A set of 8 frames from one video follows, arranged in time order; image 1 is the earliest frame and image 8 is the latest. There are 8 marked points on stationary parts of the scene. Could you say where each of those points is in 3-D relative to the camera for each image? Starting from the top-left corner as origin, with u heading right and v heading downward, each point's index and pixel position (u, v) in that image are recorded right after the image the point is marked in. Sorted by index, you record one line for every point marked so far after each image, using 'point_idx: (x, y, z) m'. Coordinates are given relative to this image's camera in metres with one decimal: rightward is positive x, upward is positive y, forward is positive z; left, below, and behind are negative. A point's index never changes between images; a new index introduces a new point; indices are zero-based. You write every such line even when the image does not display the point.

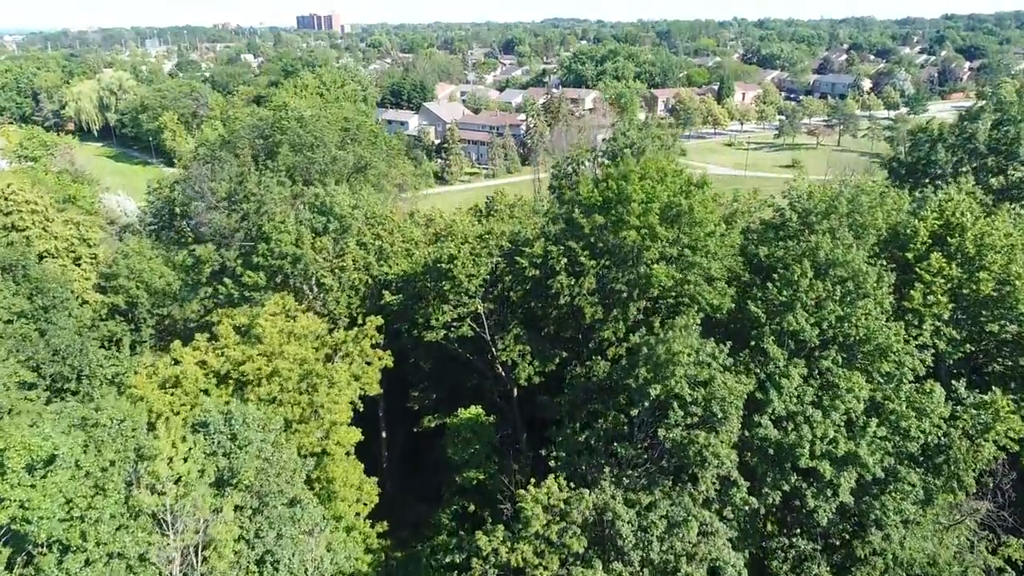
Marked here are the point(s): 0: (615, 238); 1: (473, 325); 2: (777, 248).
0: (+2.4, +1.1, +16.7) m
1: (-1.0, -0.9, +17.9) m
2: (+6.0, +0.9, +16.4) m
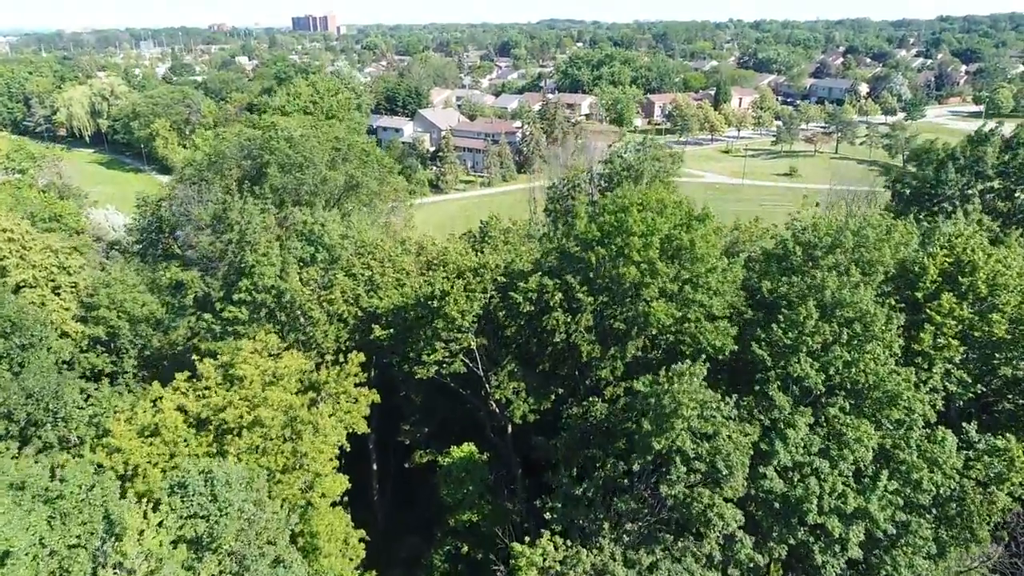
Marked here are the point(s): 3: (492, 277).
0: (+2.2, +0.3, +16.1) m
1: (-1.1, -1.8, +17.3) m
2: (+5.9, +0.1, +15.8) m
3: (-0.5, +0.3, +17.6) m
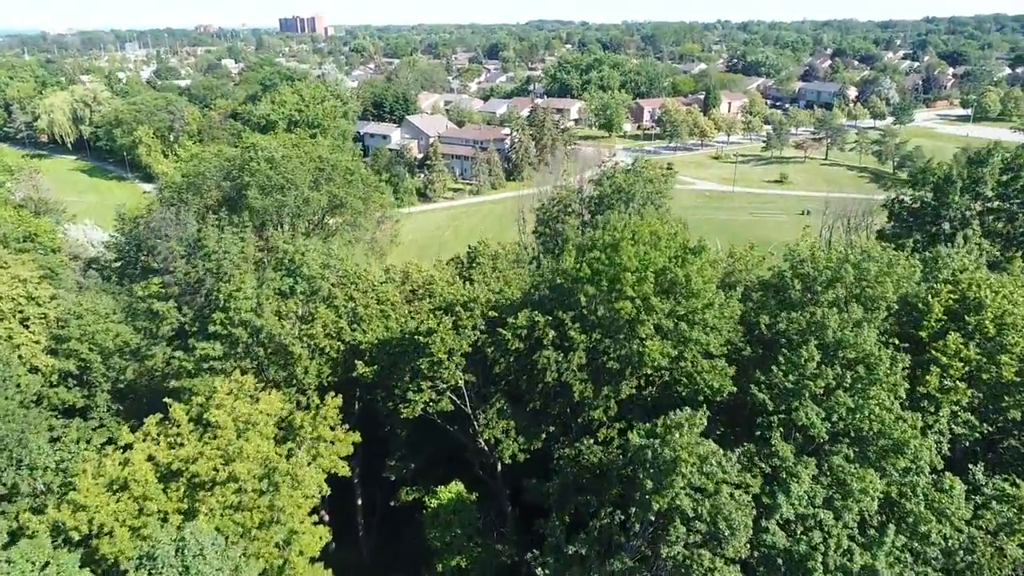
0: (+2.0, -0.5, +15.4) m
1: (-1.4, -2.6, +16.5) m
2: (+5.6, -0.7, +15.2) m
3: (-0.8, -0.6, +16.9) m
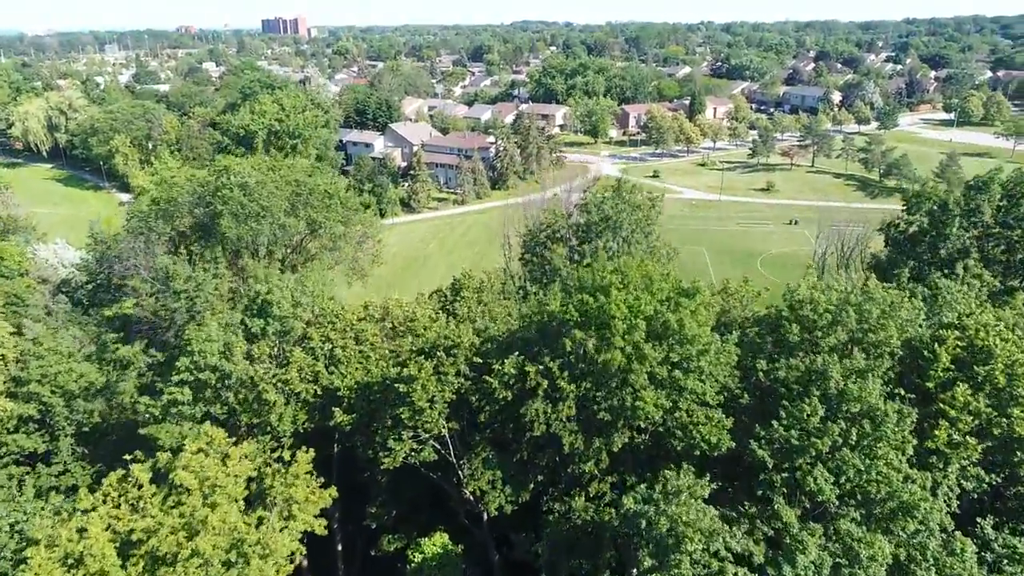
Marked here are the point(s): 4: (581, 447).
0: (+1.7, -1.4, +14.6) m
1: (-1.7, -3.5, +15.7) m
2: (+5.3, -1.6, +14.5) m
3: (-1.1, -1.5, +16.0) m
4: (+1.4, -3.2, +14.4) m
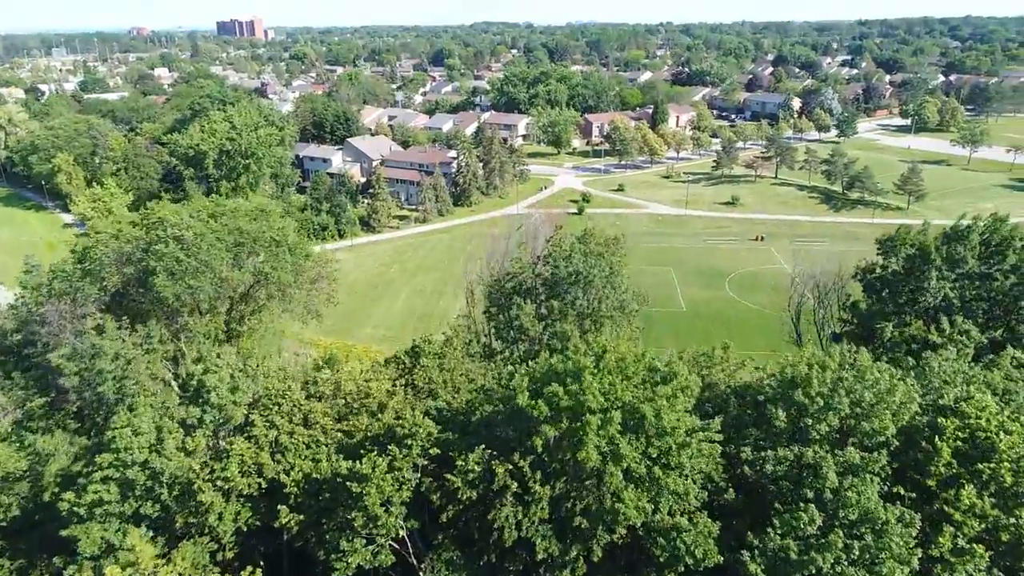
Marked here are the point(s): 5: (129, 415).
0: (+1.0, -3.1, +13.3) m
1: (-2.4, -5.3, +14.2) m
2: (+4.7, -3.2, +13.3) m
3: (-1.8, -3.2, +14.5) m
4: (+0.8, -4.9, +13.0) m
5: (-8.7, -2.8, +16.3) m
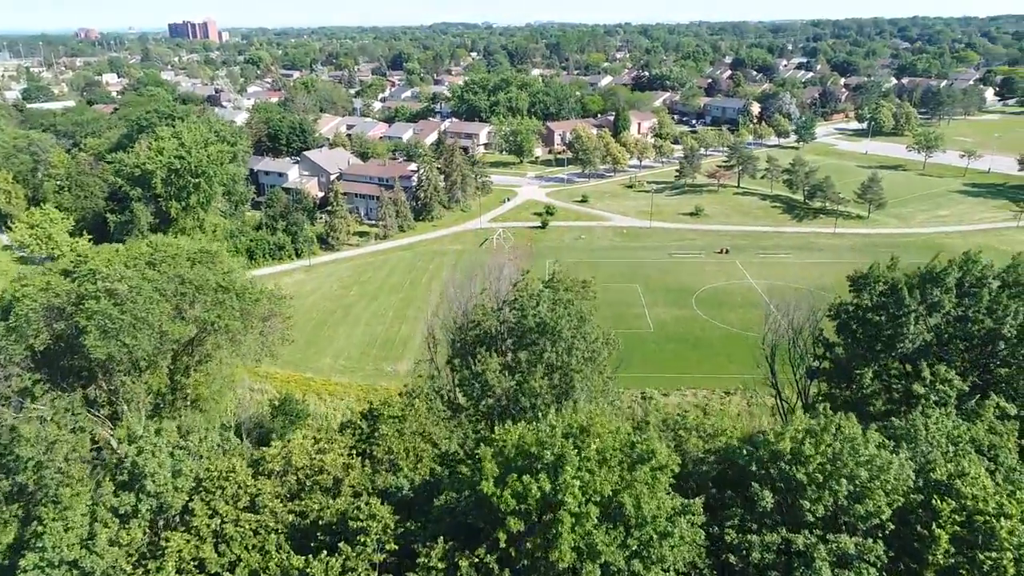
0: (+0.5, -4.4, +12.2) m
1: (-2.9, -6.7, +12.9) m
2: (+4.1, -4.4, +12.3) m
3: (-2.4, -4.6, +13.2) m
4: (+0.3, -6.2, +11.8) m
5: (-9.4, -4.4, +14.7) m
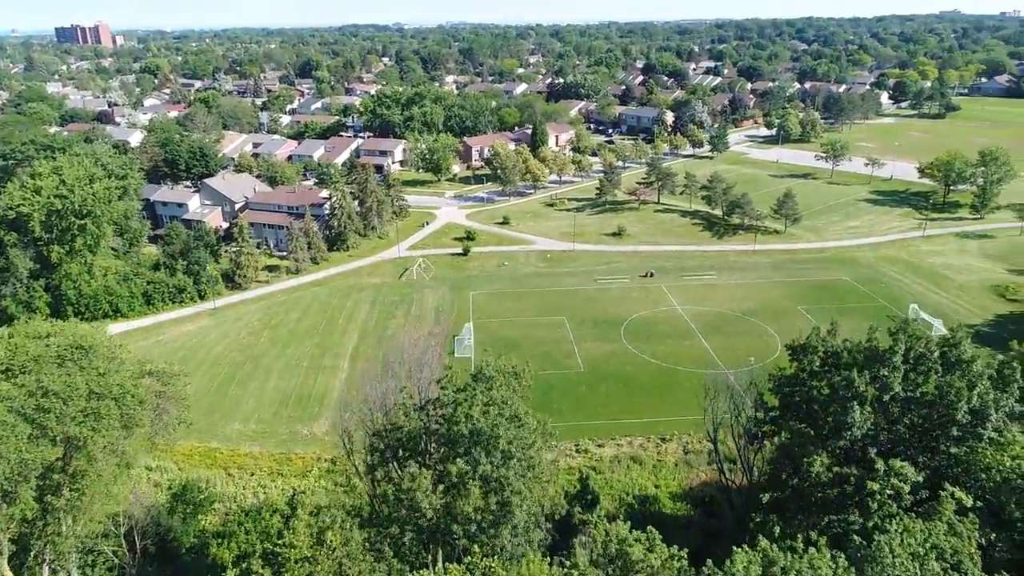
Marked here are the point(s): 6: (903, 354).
0: (-0.5, -6.8, +10.1) m
1: (-3.8, -9.2, +10.5) m
2: (+3.2, -6.7, +10.7) m
3: (-3.4, -7.2, +10.9) m
4: (-0.6, -8.7, +9.8) m
5: (-10.6, -7.2, +11.6) m
6: (+10.1, -1.7, +18.4) m
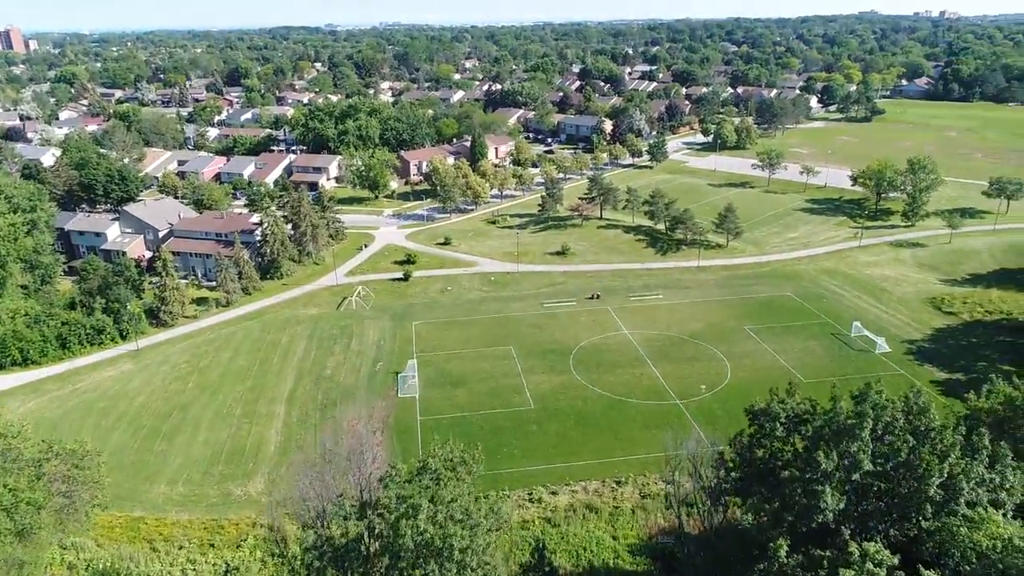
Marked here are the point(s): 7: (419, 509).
0: (-0.9, -8.8, +8.5) m
1: (-4.1, -11.3, +8.6) m
2: (+2.7, -8.5, +9.4) m
3: (-3.9, -9.2, +9.1) m
4: (-0.9, -10.6, +8.2) m
5: (-11.0, -9.5, +9.2) m
6: (+8.8, -3.3, +17.6) m
7: (-1.9, -4.9, +15.8) m
